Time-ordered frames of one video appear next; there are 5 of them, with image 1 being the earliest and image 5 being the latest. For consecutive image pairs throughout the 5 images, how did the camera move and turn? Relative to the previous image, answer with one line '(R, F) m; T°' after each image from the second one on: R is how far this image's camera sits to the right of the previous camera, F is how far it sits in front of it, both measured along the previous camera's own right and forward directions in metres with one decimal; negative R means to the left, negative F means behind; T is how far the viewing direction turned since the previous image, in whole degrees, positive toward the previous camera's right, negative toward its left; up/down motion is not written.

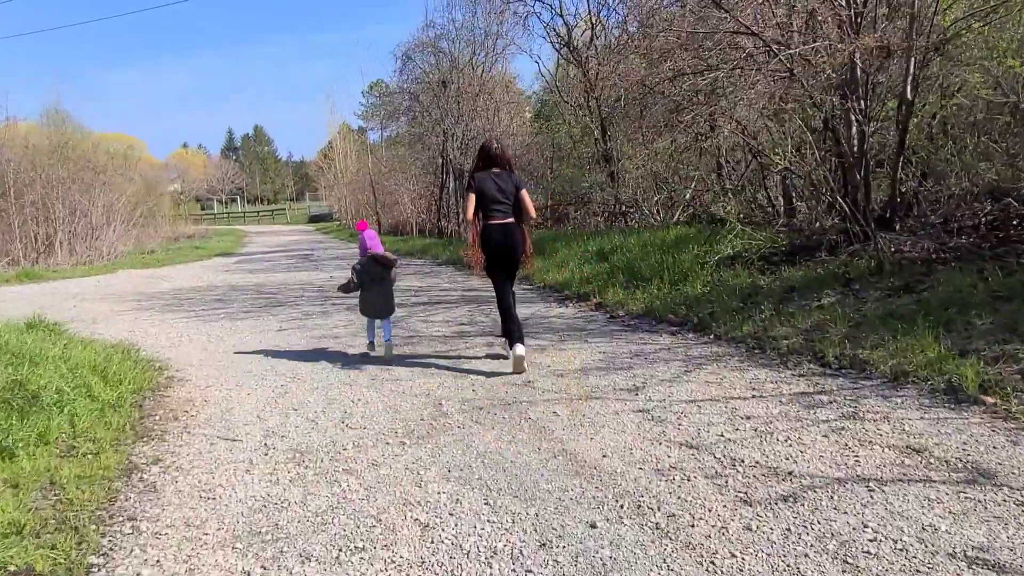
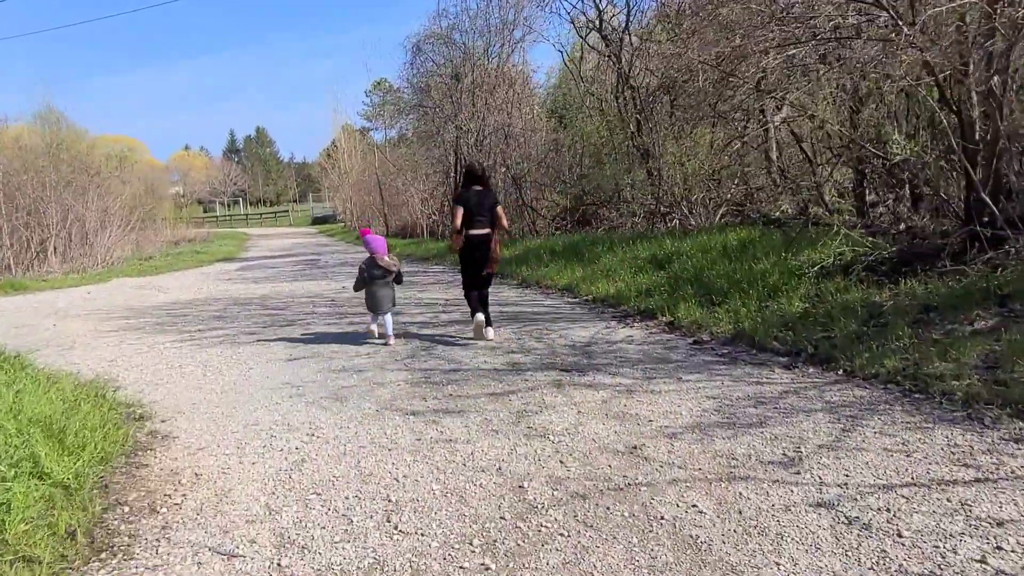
(-0.4, +1.2) m; 0°
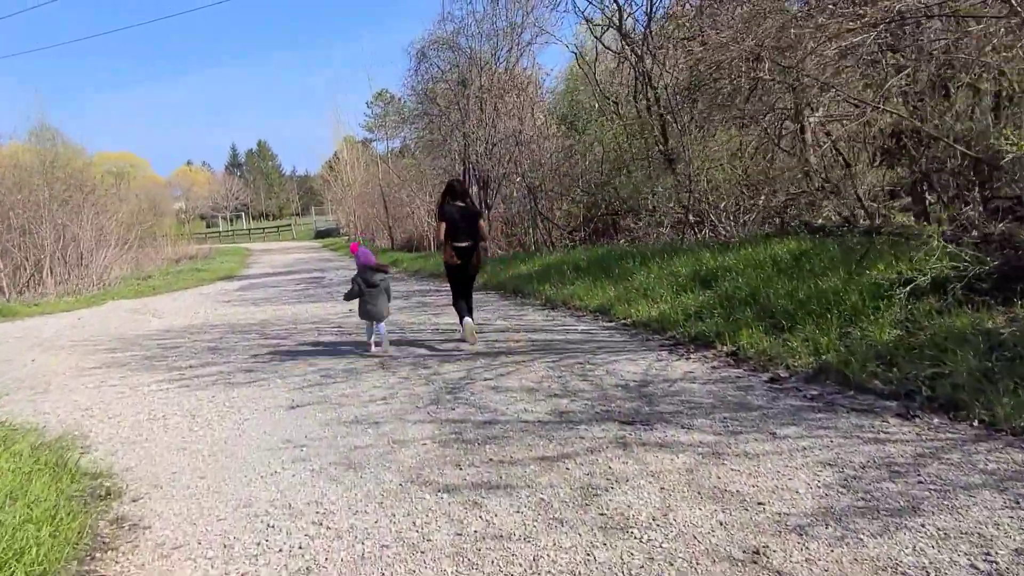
(-0.2, +0.9) m; 0°
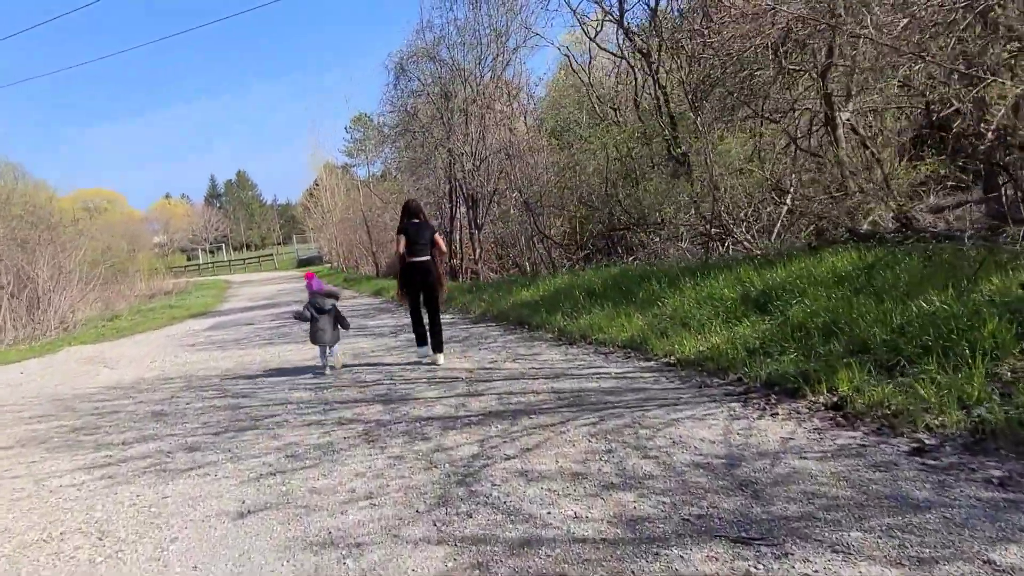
(-0.2, +1.4) m; +1°
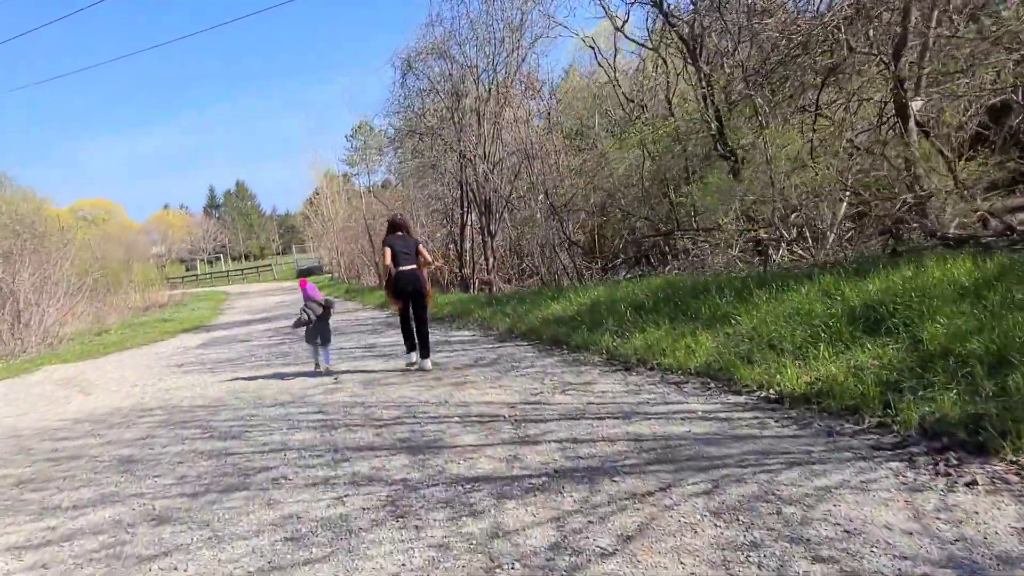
(-0.3, +1.2) m; 0°
